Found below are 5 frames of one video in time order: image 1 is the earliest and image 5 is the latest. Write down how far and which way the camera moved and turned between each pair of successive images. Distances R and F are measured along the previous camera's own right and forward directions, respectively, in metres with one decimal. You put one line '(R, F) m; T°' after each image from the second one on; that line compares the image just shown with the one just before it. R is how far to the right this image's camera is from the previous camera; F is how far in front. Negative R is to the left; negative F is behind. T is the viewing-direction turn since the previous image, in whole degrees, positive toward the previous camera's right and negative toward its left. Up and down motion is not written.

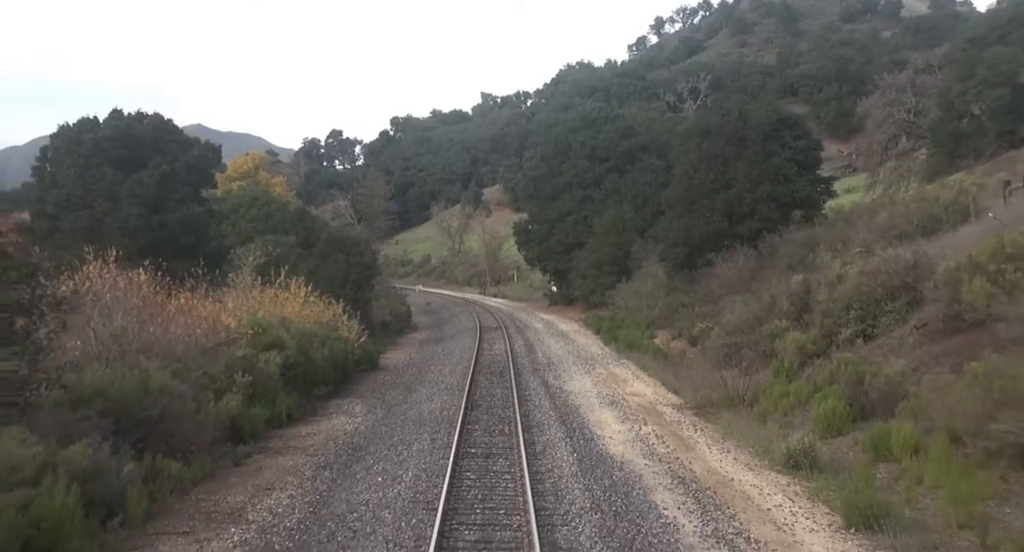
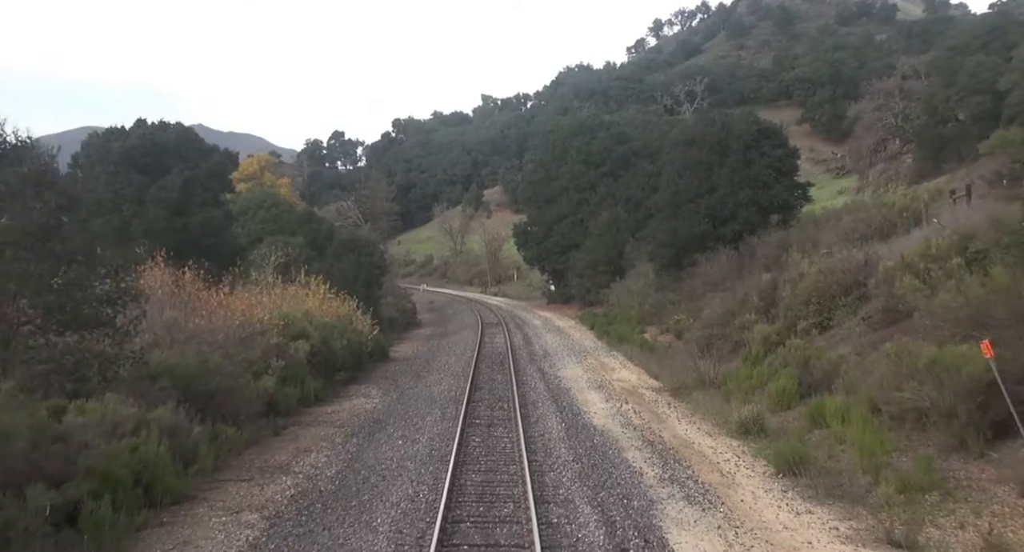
(0.0, -2.1) m; 0°
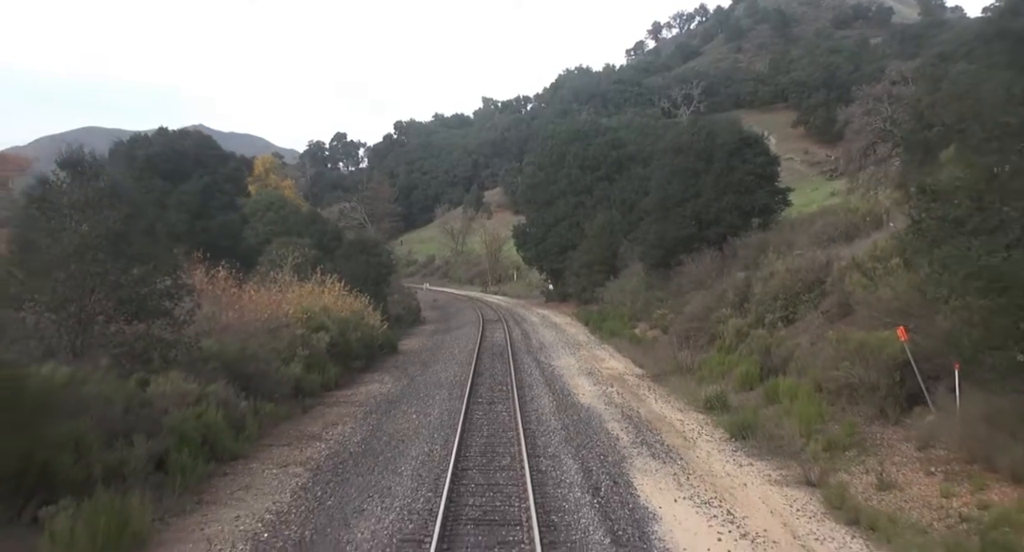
(+0.1, -2.0) m; 0°
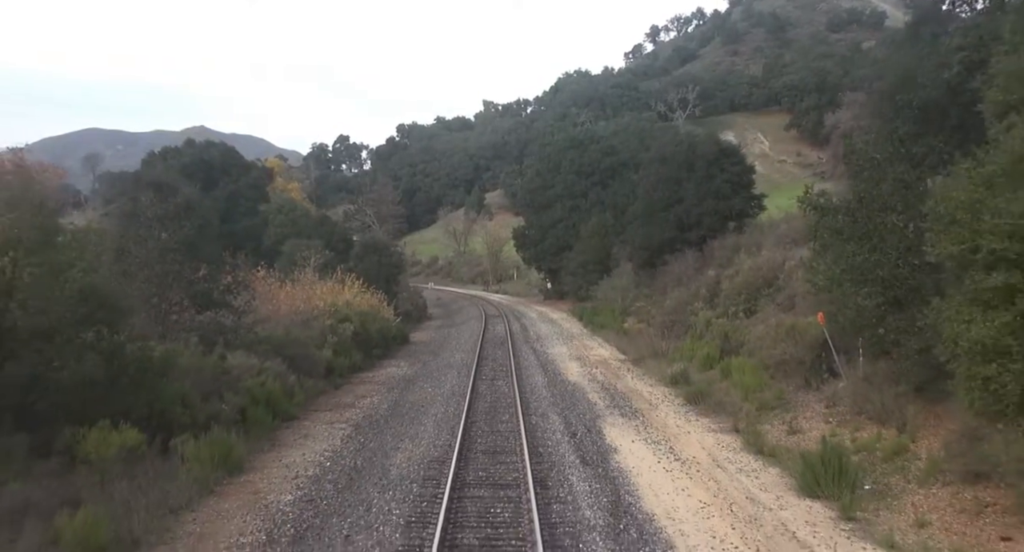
(+0.1, -3.0) m; 0°
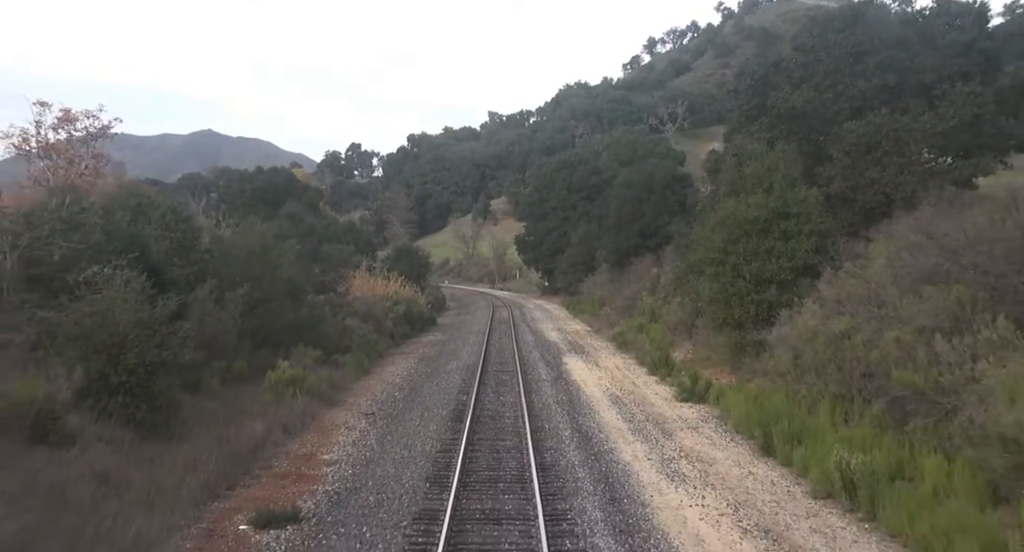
(+0.2, -9.7) m; 0°
